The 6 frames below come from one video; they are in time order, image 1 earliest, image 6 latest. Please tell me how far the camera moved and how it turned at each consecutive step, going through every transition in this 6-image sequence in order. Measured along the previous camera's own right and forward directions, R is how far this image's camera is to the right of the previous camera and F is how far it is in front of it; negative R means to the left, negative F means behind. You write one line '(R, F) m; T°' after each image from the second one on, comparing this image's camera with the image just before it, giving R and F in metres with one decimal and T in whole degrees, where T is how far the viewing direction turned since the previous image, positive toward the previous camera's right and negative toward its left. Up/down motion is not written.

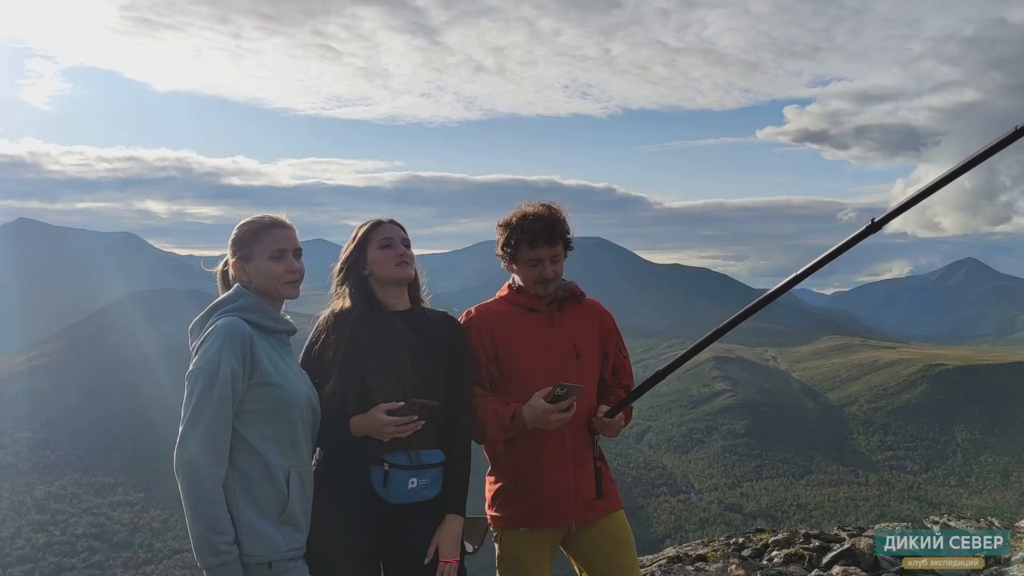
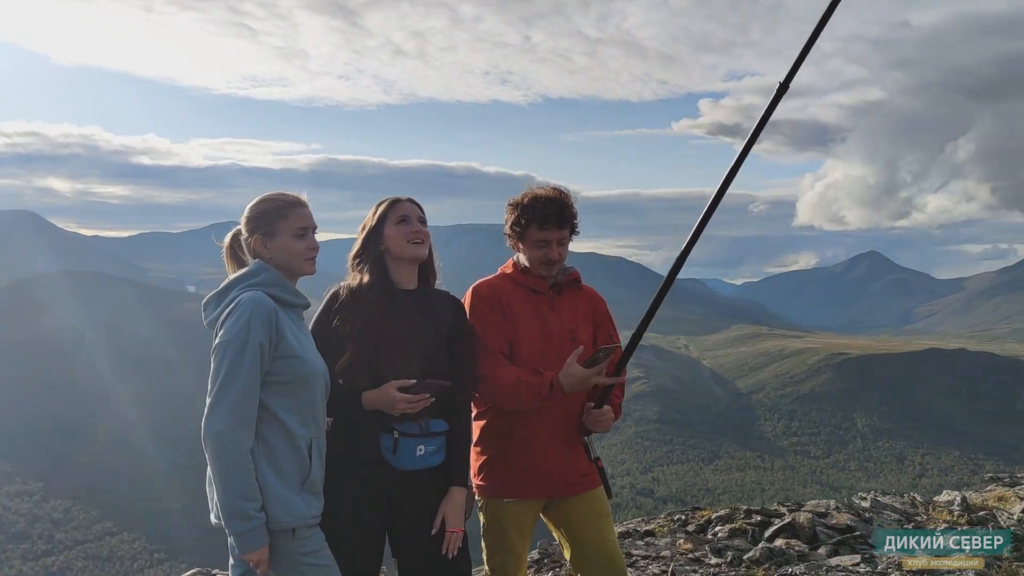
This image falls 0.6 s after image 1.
(-0.4, -0.2) m; +5°
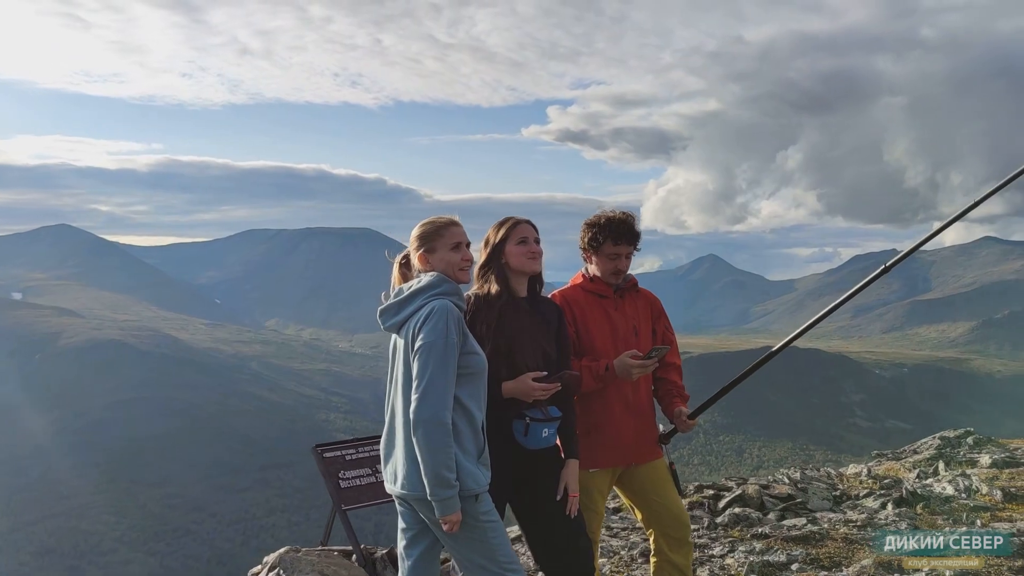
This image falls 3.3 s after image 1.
(-1.5, -0.9) m; +9°
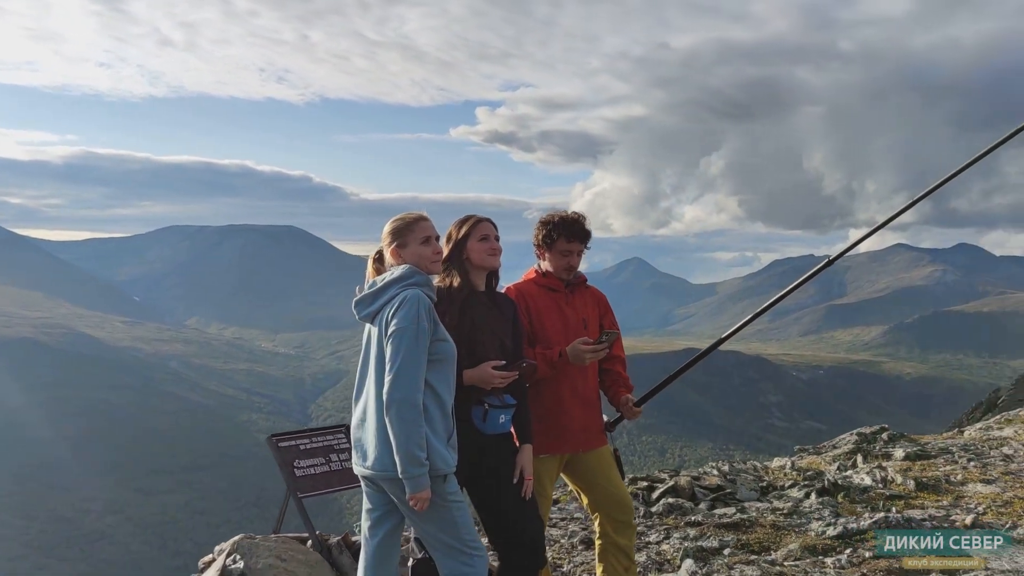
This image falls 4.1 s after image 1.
(-0.2, -0.3) m; +4°
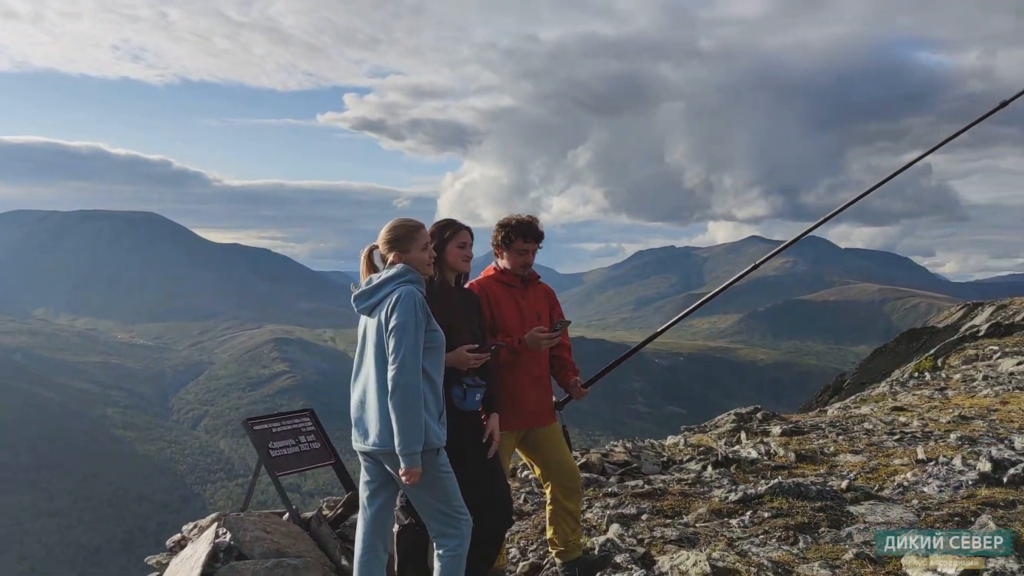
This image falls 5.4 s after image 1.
(-0.7, -0.7) m; +8°
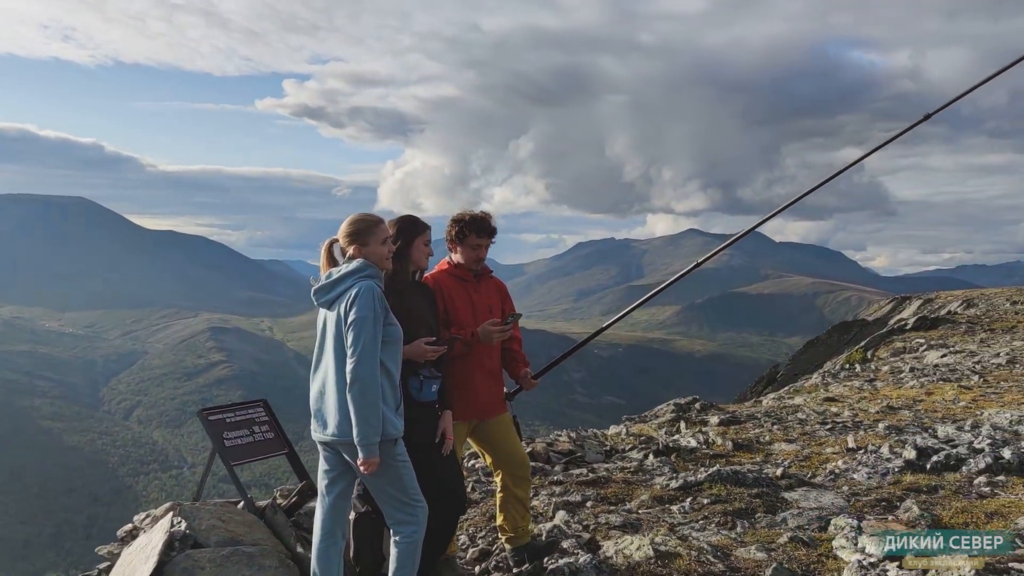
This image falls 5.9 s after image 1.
(-0.1, -0.2) m; +4°
